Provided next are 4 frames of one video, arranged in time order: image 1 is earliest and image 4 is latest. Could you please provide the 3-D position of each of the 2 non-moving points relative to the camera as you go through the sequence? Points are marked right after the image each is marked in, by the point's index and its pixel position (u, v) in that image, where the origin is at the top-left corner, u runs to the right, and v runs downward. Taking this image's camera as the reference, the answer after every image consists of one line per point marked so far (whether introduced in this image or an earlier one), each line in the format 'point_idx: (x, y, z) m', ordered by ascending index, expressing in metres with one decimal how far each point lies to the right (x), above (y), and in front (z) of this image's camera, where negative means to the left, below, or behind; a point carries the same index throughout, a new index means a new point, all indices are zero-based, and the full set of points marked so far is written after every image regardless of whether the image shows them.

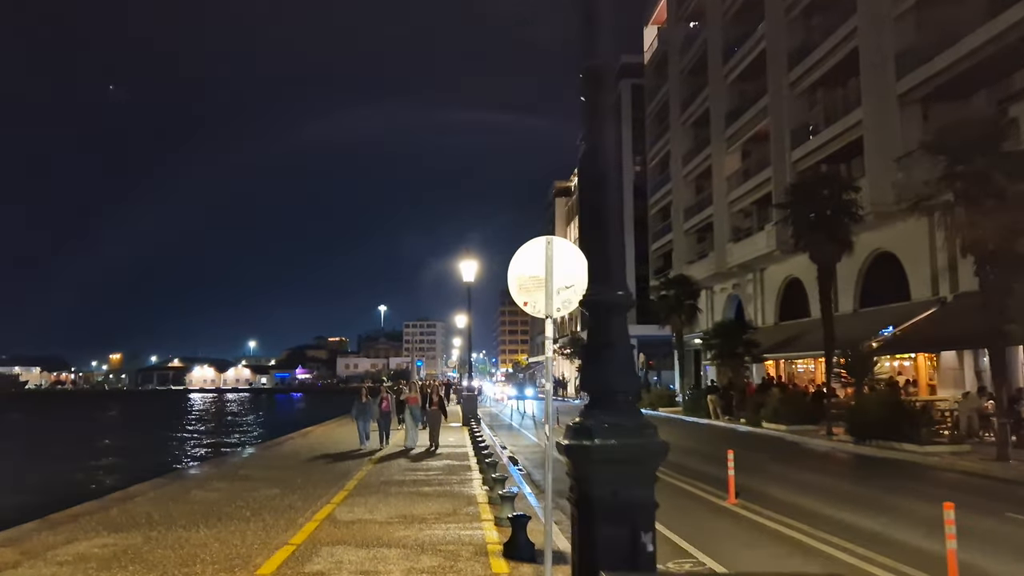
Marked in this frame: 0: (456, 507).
0: (-0.9, -3.5, +13.3) m
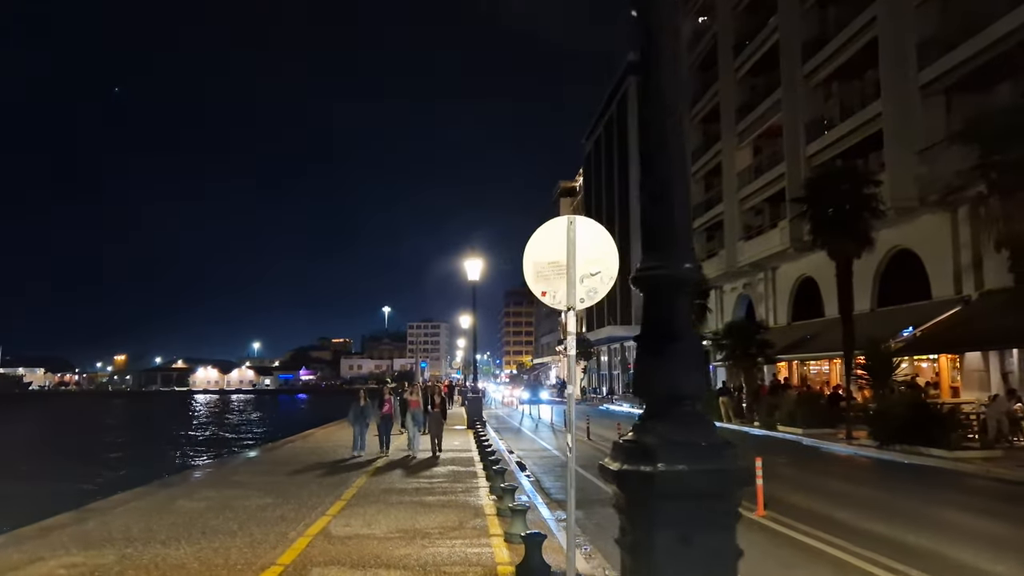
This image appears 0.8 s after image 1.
0: (-0.7, -3.4, +12.2) m
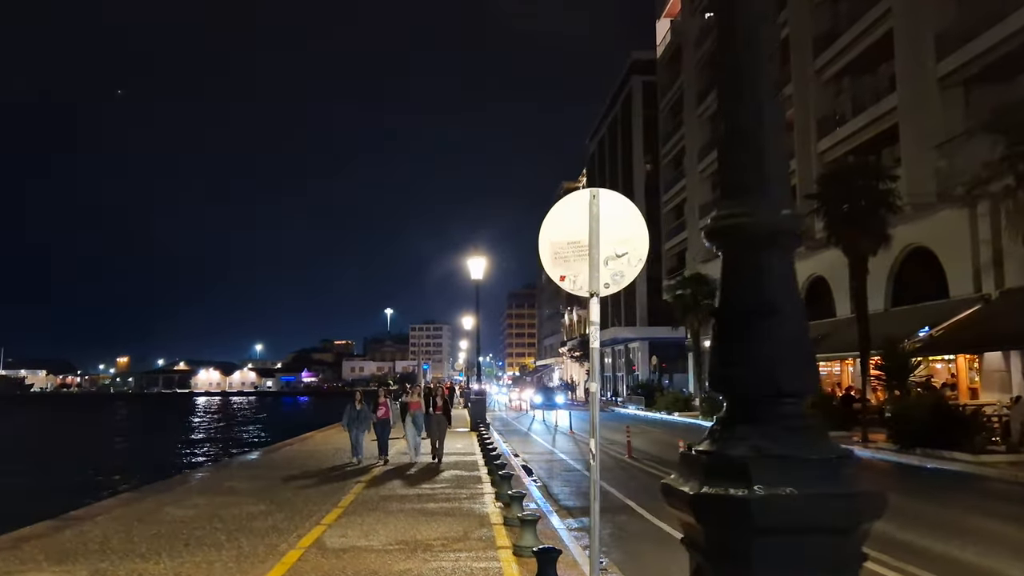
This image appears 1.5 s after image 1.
0: (-0.6, -3.3, +11.4) m
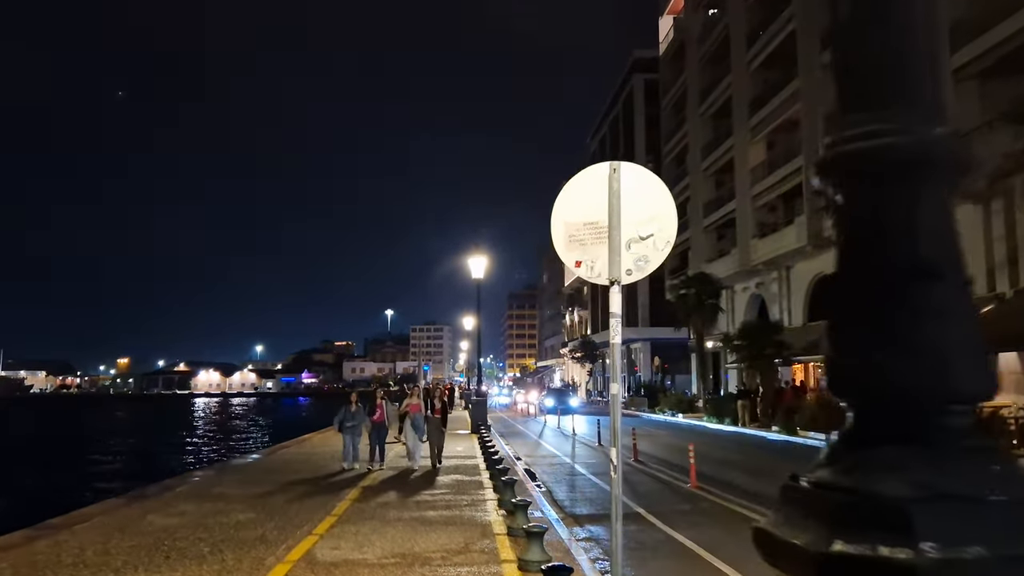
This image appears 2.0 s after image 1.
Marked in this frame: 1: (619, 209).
0: (-0.6, -3.2, +10.6) m
1: (+0.7, +0.5, +5.1) m
